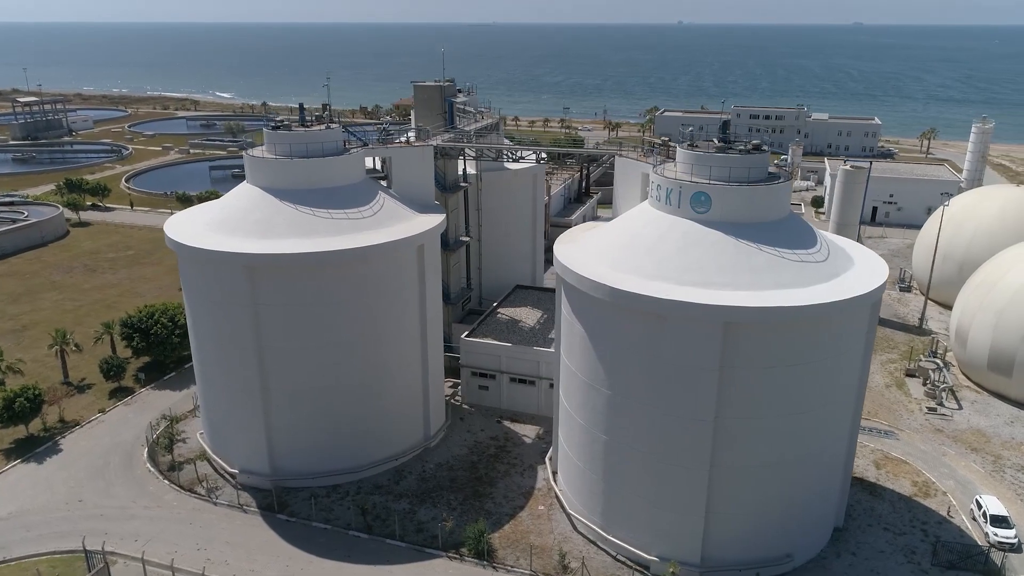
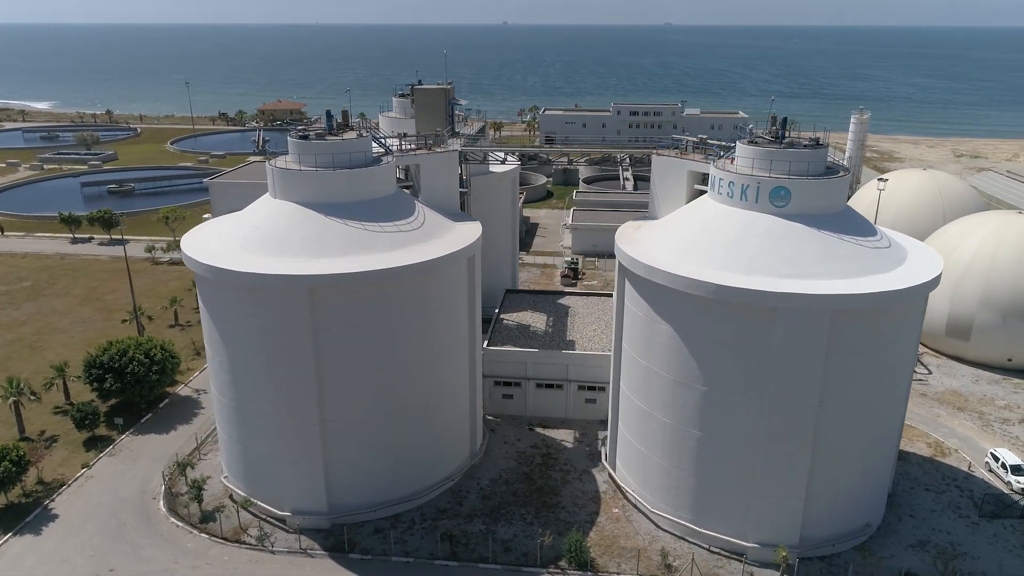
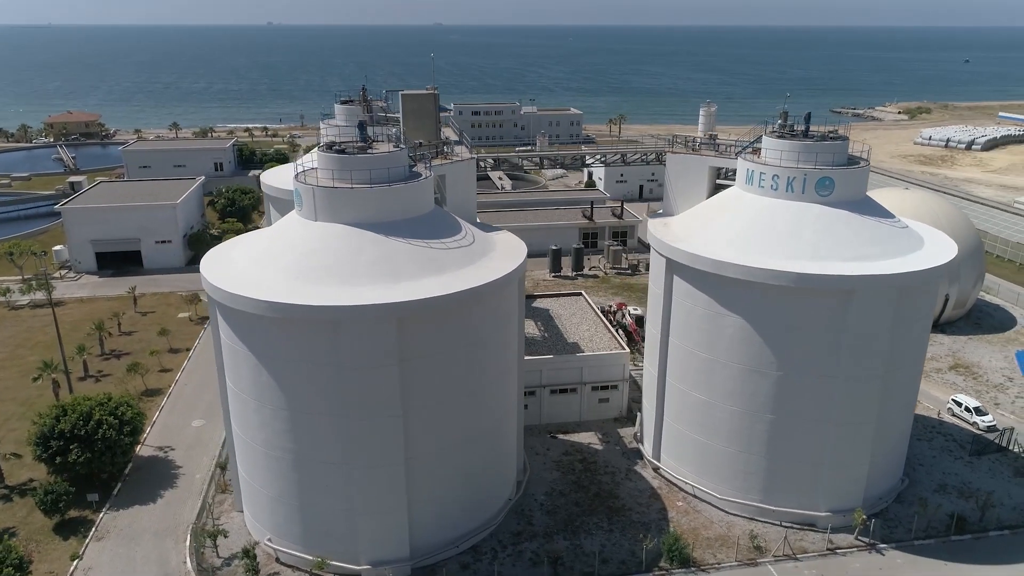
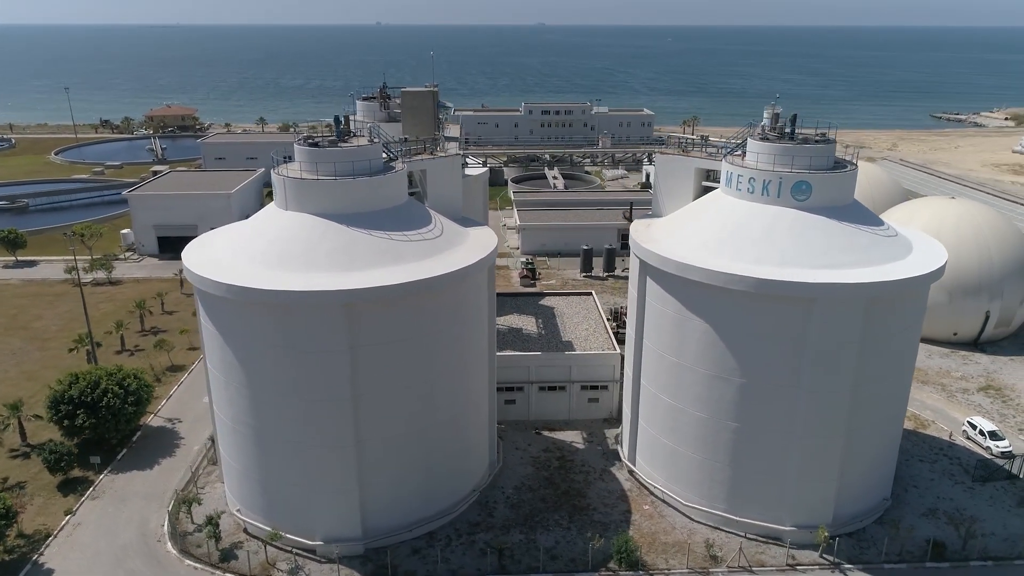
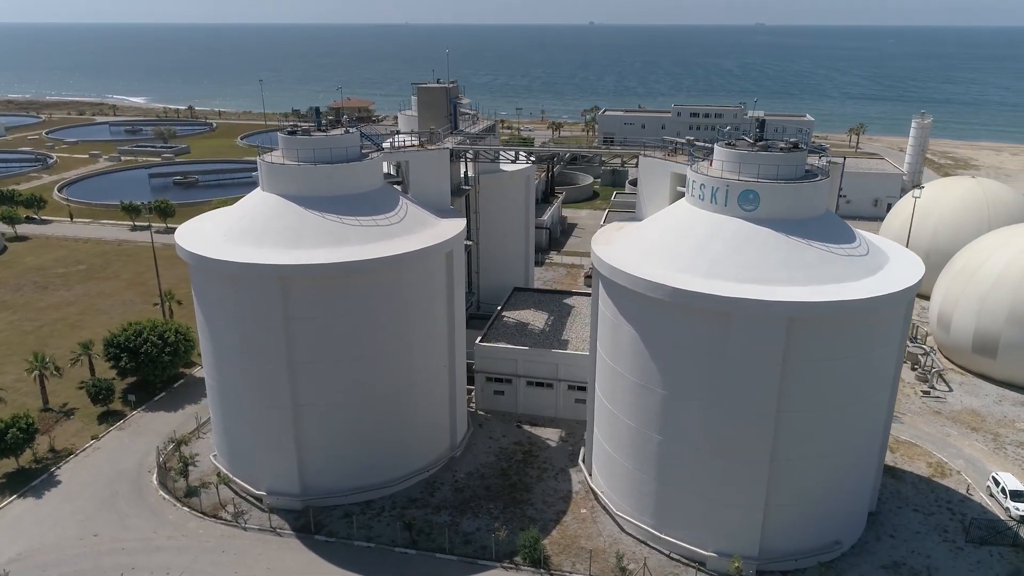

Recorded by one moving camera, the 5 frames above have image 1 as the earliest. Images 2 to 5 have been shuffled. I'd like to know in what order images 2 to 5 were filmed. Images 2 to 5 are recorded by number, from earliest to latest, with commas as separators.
5, 2, 4, 3
